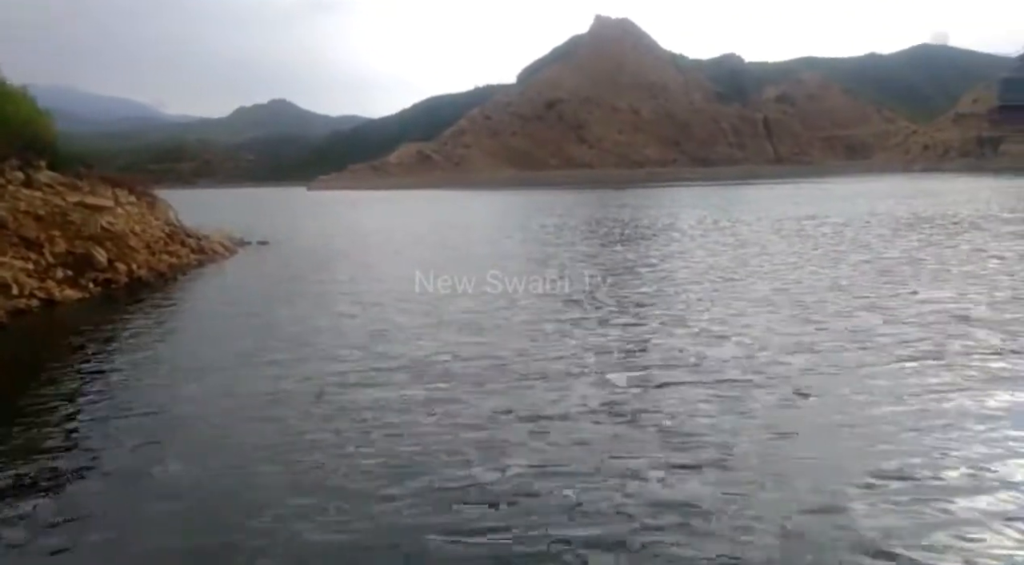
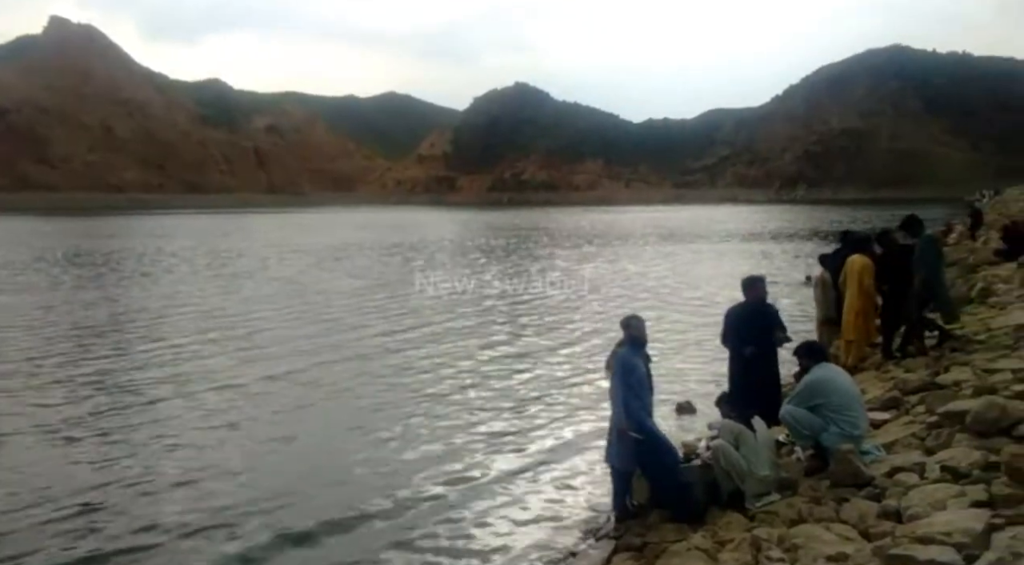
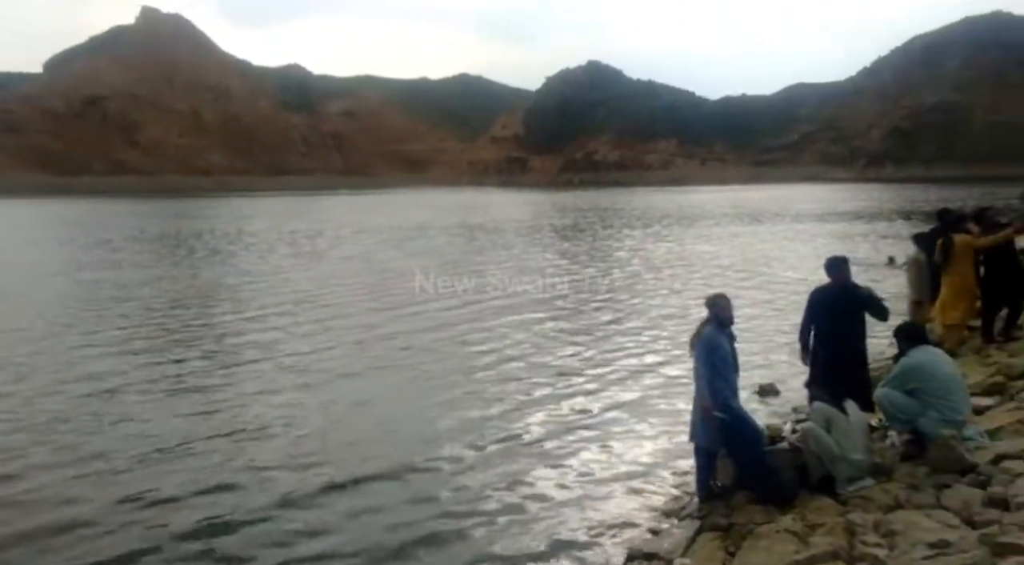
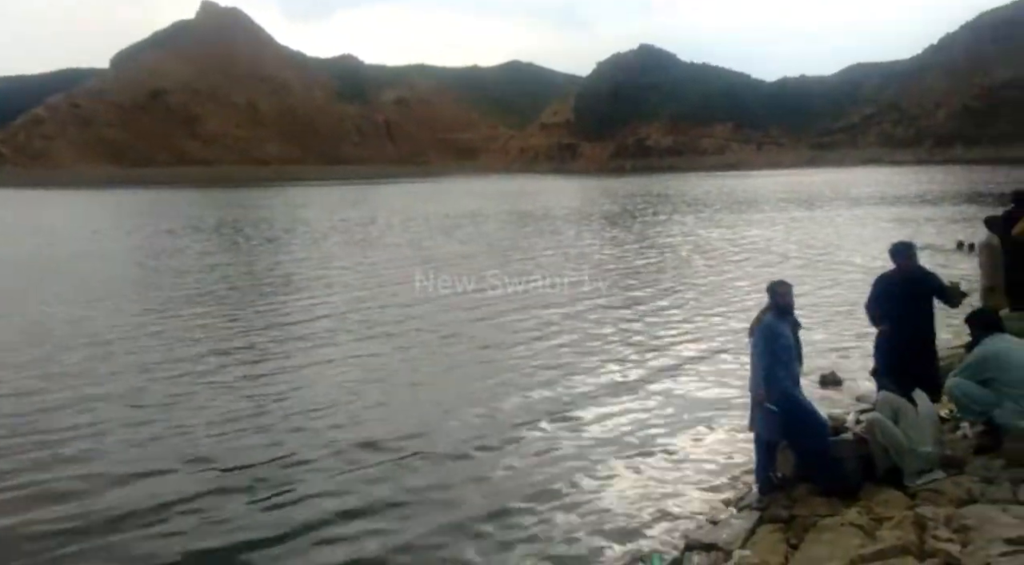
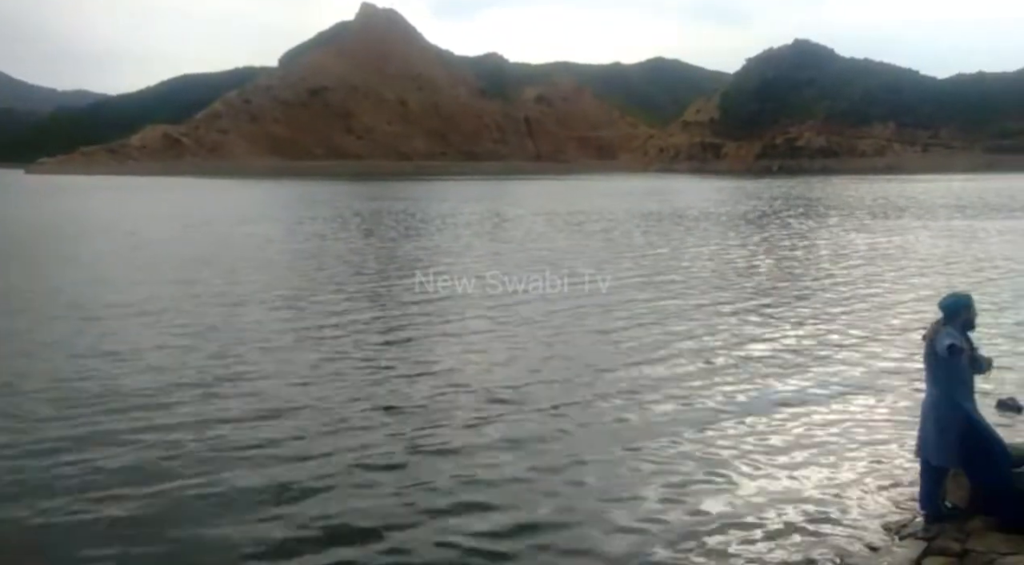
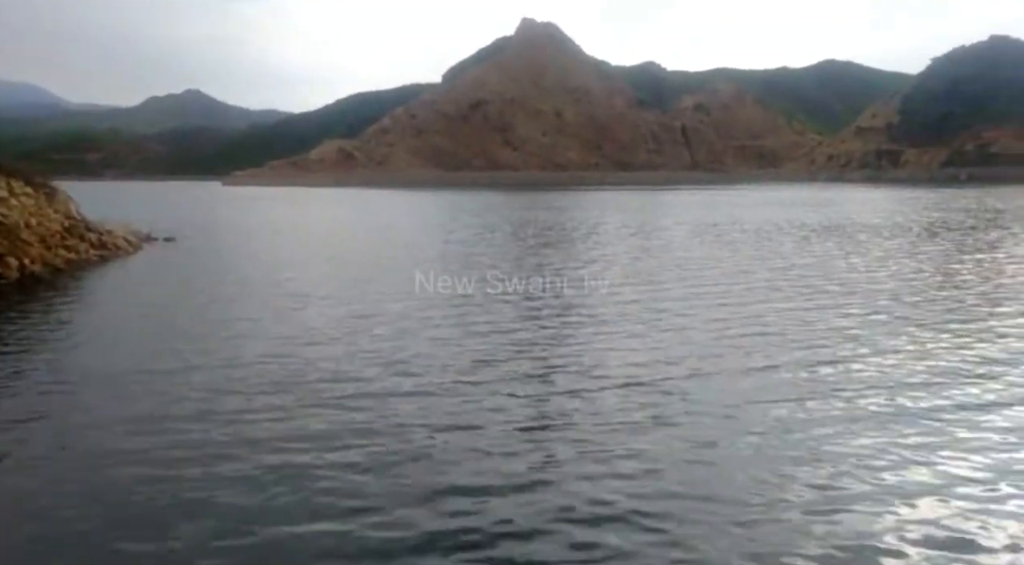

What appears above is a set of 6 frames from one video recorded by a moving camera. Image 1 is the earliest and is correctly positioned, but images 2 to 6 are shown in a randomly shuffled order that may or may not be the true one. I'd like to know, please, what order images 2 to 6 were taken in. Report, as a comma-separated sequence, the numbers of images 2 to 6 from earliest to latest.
6, 5, 4, 3, 2
